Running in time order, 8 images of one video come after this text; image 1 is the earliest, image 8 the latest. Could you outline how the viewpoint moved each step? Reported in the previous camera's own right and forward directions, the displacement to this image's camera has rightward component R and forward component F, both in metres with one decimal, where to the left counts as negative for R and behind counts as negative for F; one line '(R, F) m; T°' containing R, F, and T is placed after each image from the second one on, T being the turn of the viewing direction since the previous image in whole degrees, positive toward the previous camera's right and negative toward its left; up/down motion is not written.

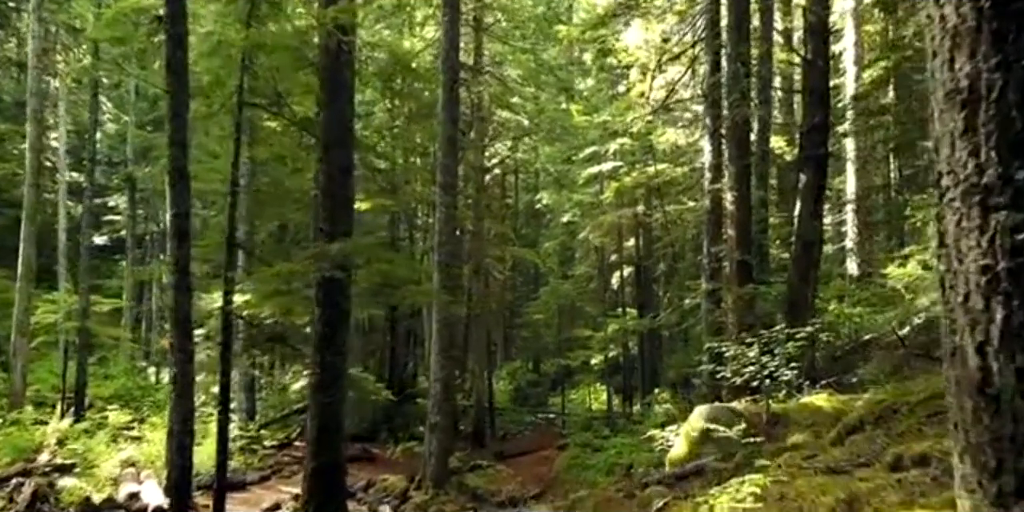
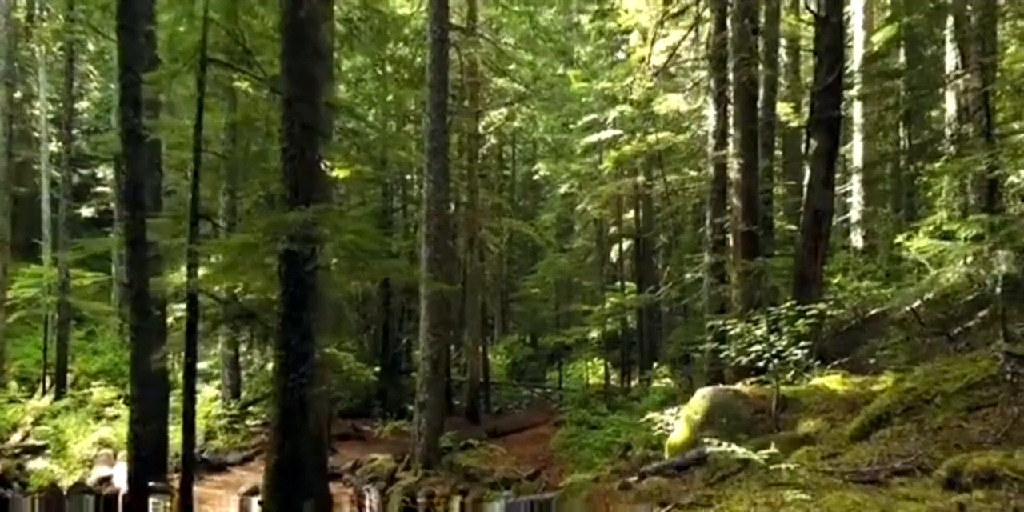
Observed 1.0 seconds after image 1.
(+0.2, +0.8) m; 0°
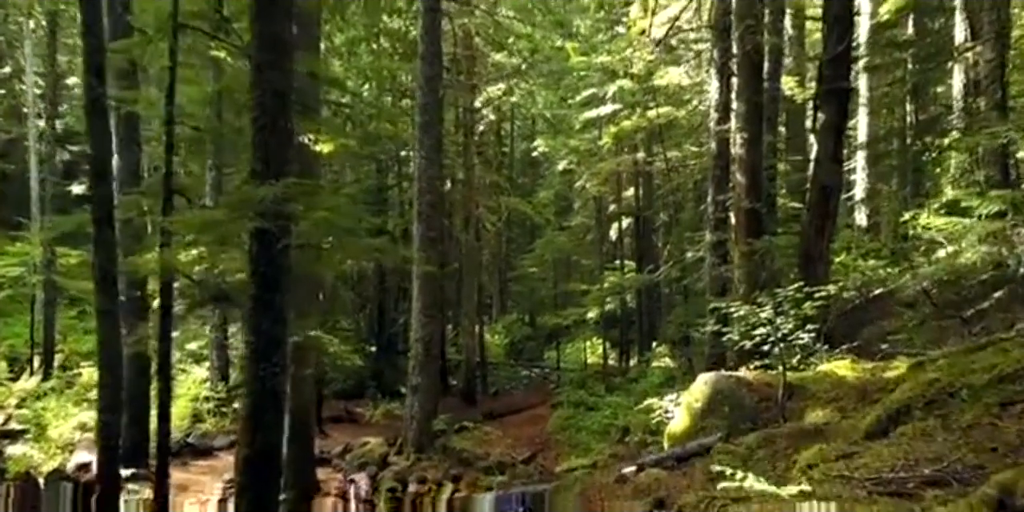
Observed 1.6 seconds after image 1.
(+0.1, +0.5) m; 0°
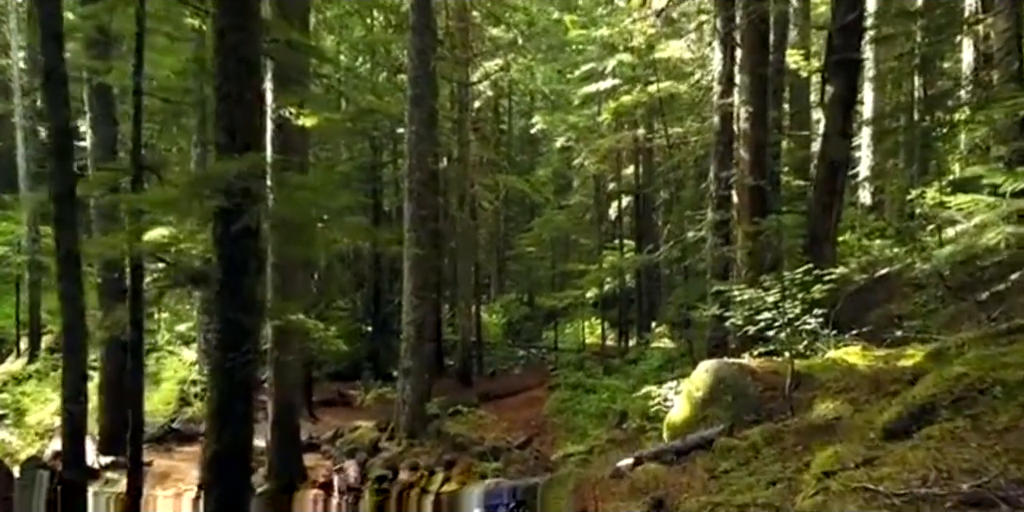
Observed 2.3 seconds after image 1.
(+0.1, +0.5) m; 0°
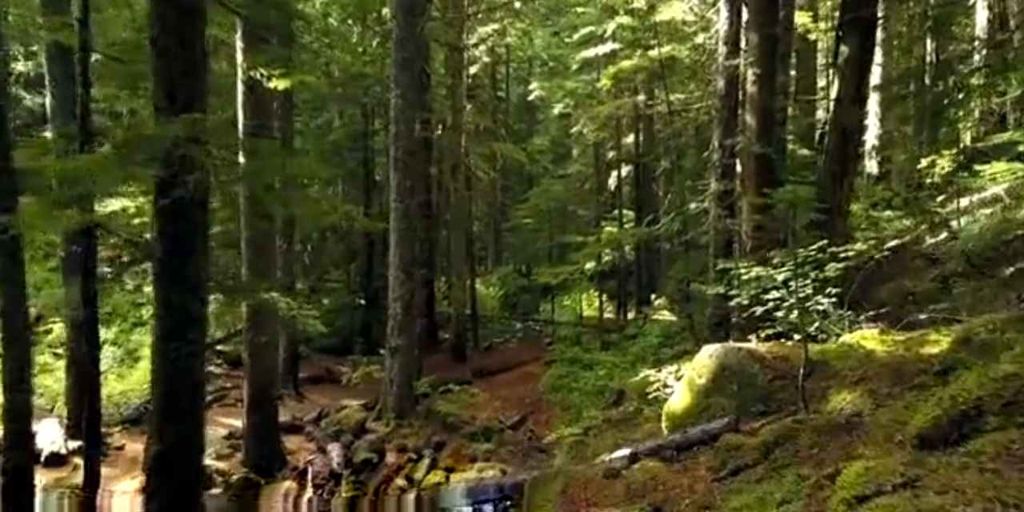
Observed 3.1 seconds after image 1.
(+0.2, +0.8) m; 0°
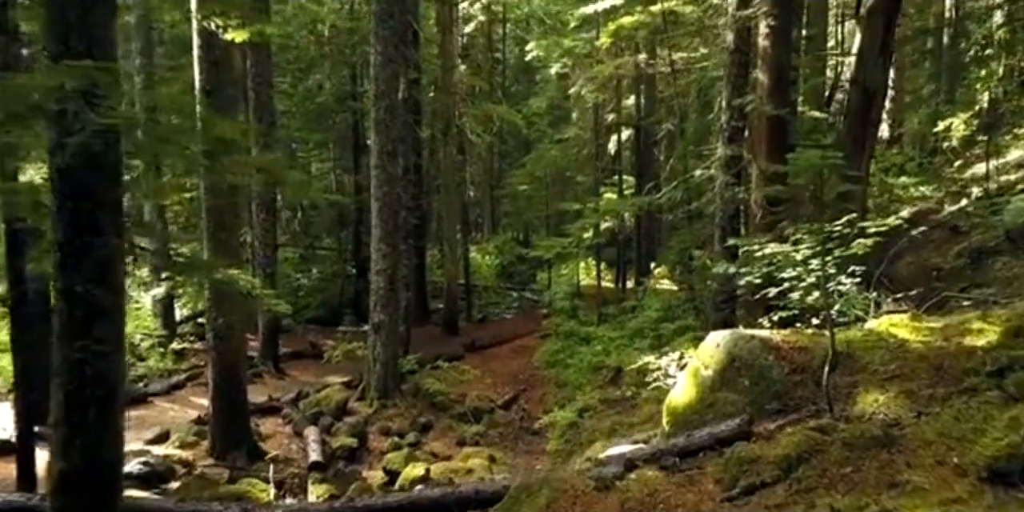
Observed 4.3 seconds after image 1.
(+0.2, +1.0) m; 0°
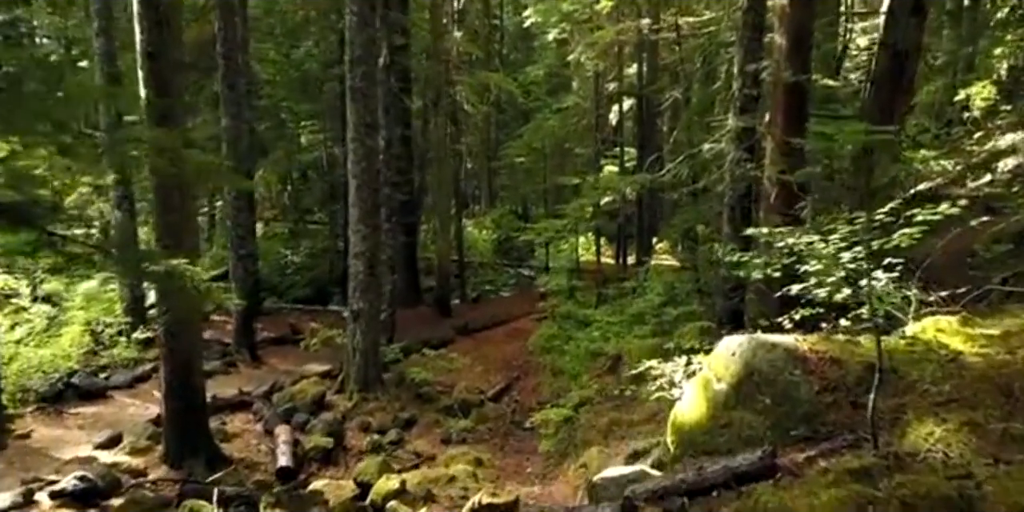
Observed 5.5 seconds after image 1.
(+0.2, +1.1) m; 0°
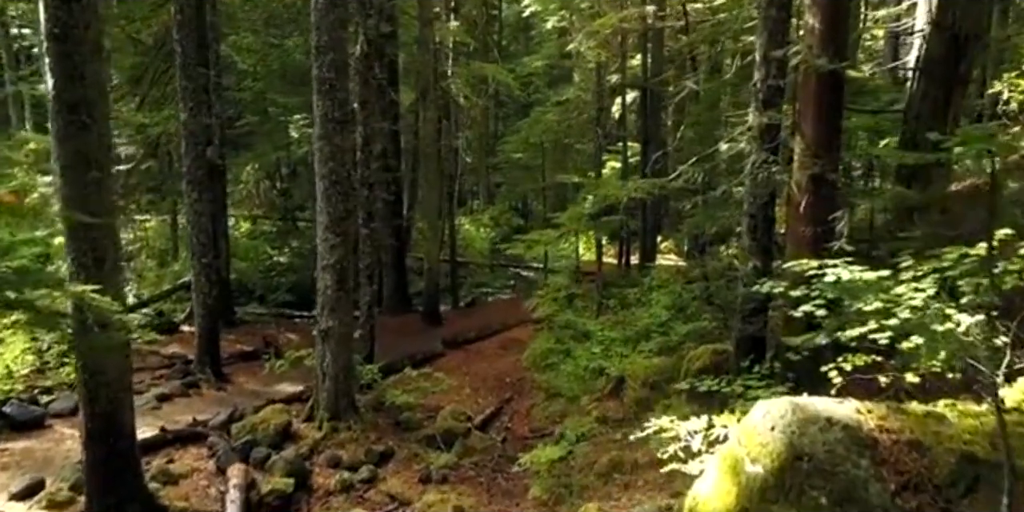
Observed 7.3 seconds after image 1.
(+0.2, +1.4) m; 0°
